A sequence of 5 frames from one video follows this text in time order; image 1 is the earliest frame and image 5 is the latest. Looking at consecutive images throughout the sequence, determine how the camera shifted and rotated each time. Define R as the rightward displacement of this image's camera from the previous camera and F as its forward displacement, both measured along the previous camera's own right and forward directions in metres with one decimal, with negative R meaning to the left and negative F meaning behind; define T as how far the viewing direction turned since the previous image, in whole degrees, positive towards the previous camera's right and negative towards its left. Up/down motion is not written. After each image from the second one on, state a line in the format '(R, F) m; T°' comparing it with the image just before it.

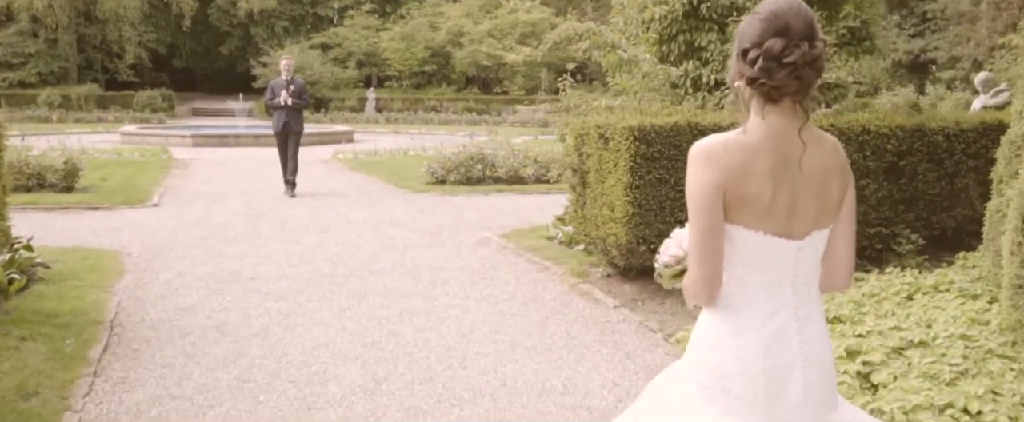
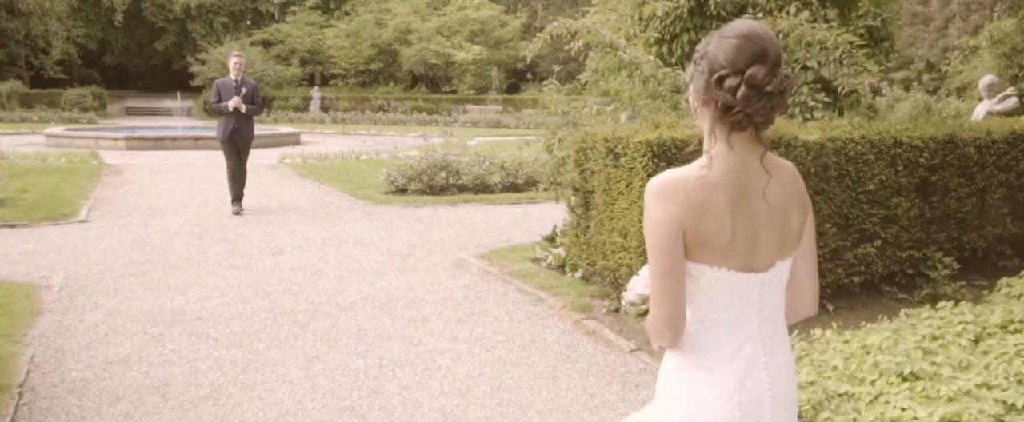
(-0.3, +0.8) m; +4°
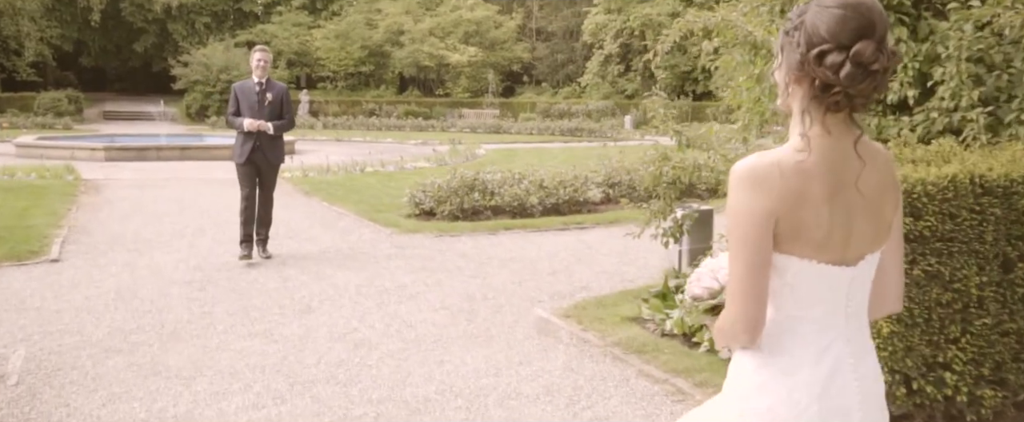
(-0.8, +1.6) m; +1°
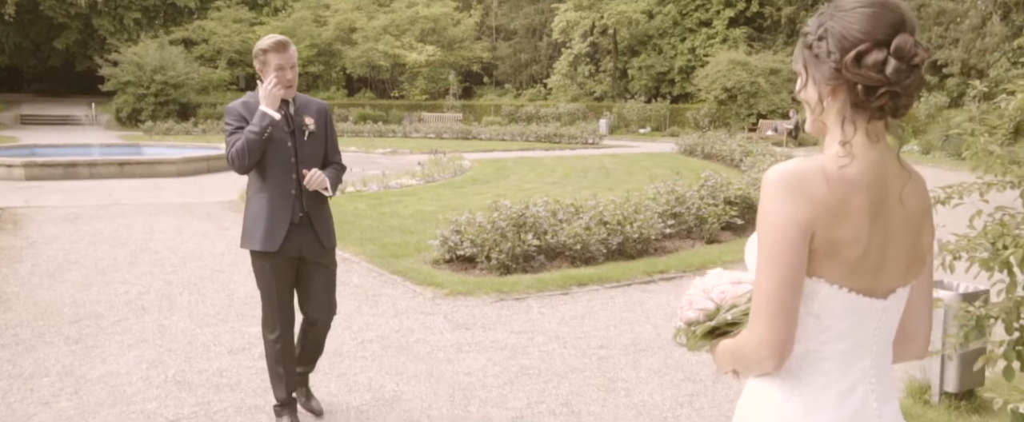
(-1.3, +2.3) m; +5°
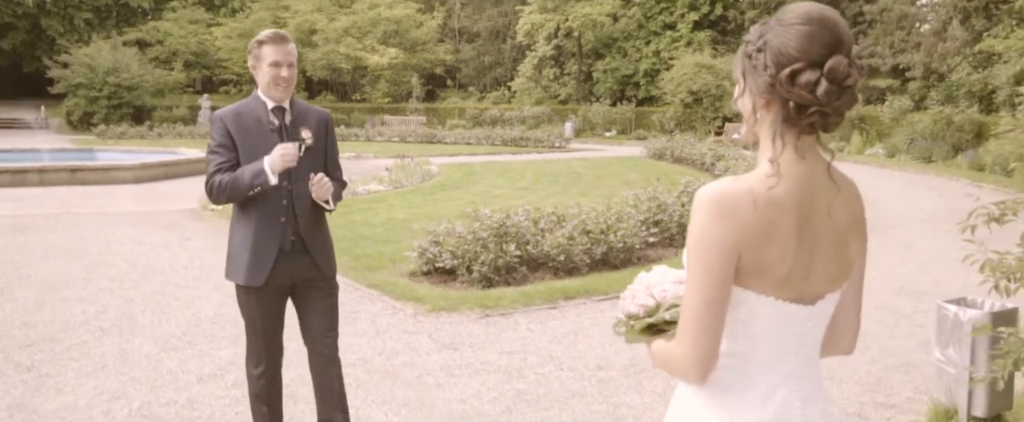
(-0.2, +0.3) m; +3°
